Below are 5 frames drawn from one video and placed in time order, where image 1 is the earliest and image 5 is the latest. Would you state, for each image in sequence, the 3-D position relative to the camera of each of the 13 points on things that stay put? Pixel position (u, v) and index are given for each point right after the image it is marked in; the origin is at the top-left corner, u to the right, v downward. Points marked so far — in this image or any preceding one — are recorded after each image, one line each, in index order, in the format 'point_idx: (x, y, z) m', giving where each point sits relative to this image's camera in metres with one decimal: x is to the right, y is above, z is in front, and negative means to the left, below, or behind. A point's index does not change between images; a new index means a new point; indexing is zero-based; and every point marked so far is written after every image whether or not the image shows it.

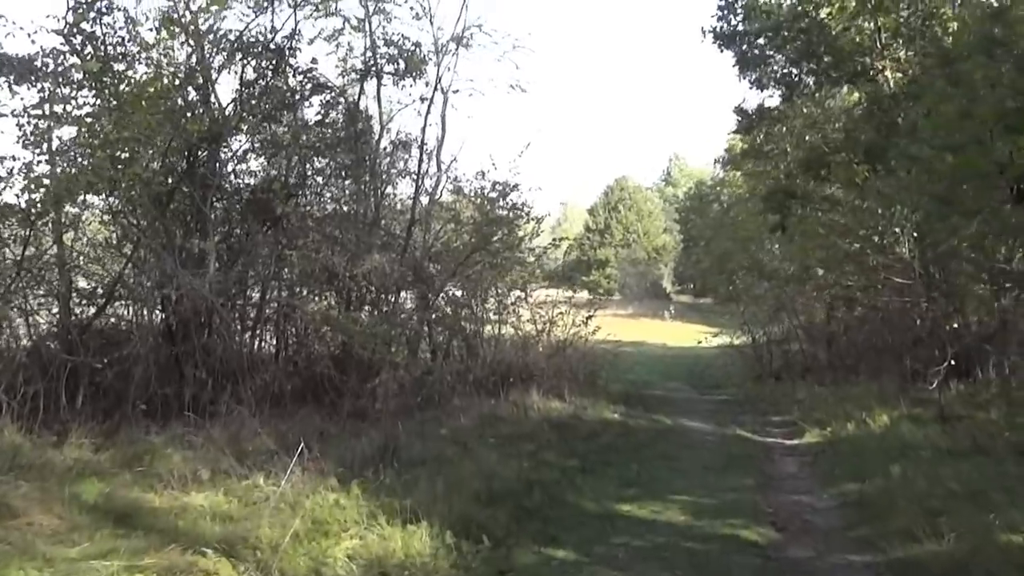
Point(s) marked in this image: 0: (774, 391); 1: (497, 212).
0: (+3.7, -1.5, +19.7) m
1: (-0.2, +0.9, +15.9) m
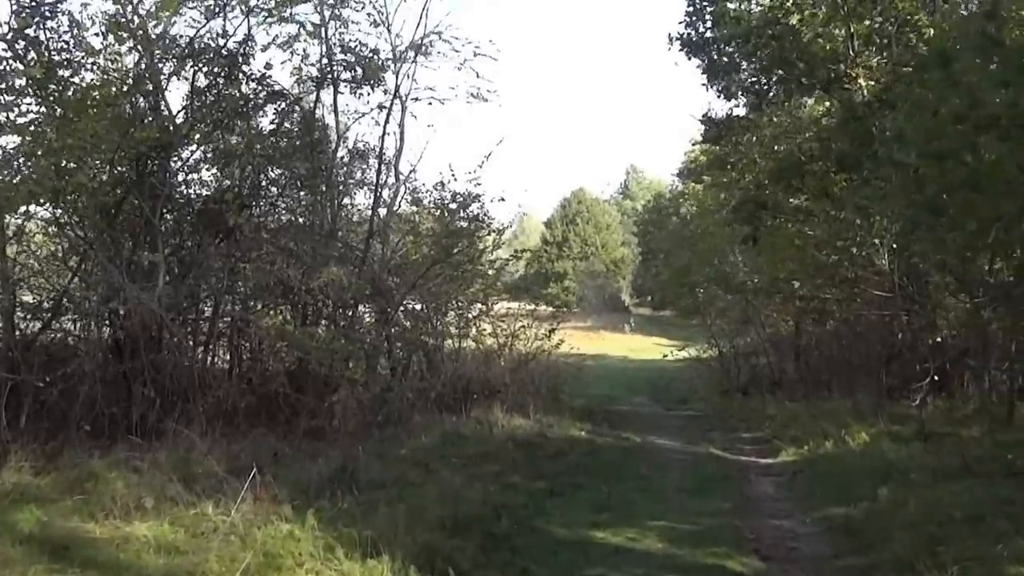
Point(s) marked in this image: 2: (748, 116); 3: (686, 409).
0: (+3.2, -1.6, +19.3) m
1: (-0.6, +0.7, +15.4) m
2: (+3.2, +2.3, +18.5) m
3: (+2.5, -1.7, +19.9) m
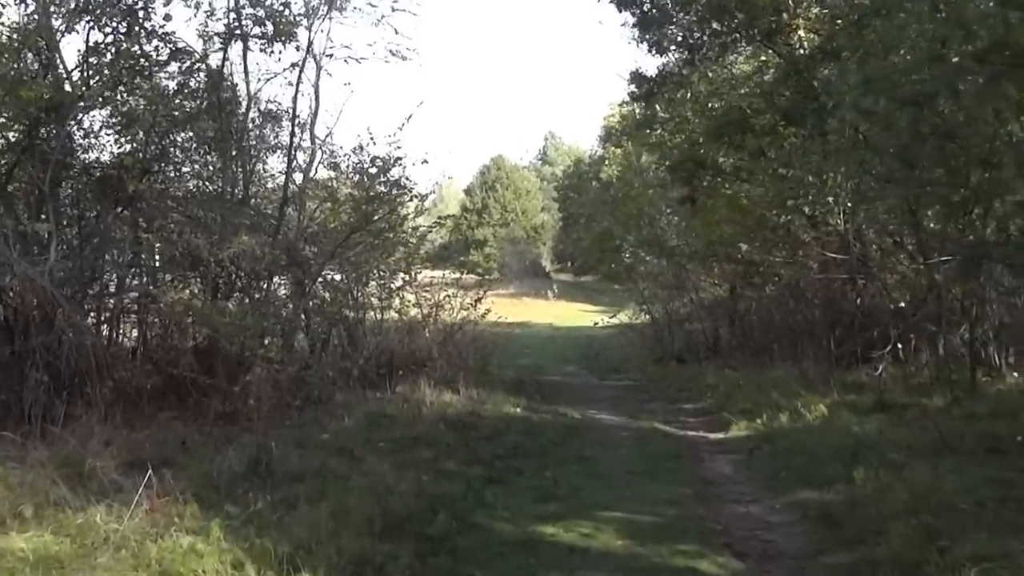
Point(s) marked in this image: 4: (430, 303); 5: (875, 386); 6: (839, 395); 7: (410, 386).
0: (+2.2, -1.2, +18.5) m
1: (-1.4, +1.0, +14.4) m
2: (+2.2, +2.8, +17.6) m
3: (+1.5, -1.3, +19.1) m
4: (-1.0, -0.2, +16.8) m
5: (+3.4, -0.9, +12.9) m
6: (+3.0, -1.0, +12.5) m
7: (-1.1, -1.0, +14.4) m
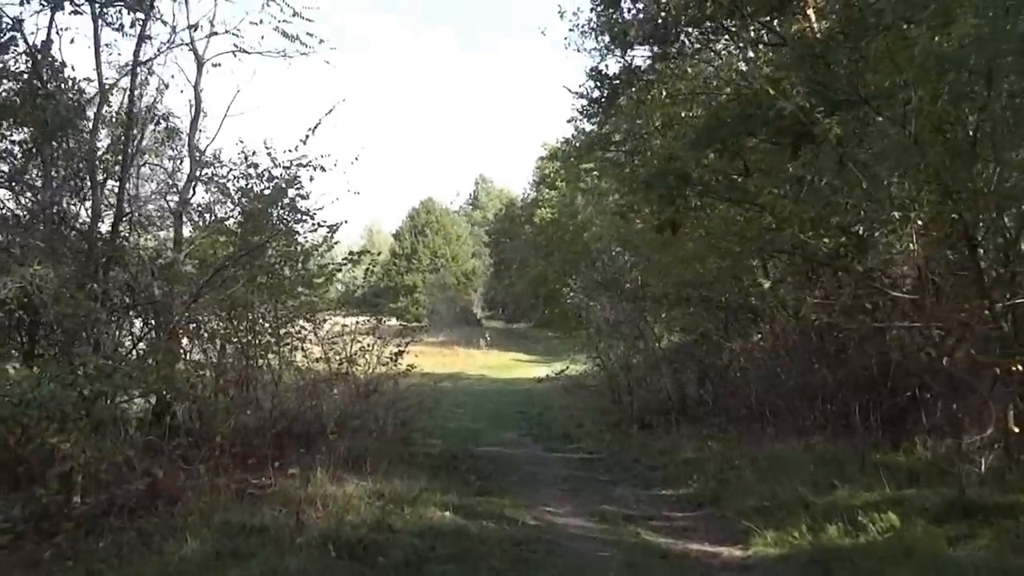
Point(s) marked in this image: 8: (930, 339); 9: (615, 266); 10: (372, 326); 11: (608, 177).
0: (+1.4, -1.7, +15.0) m
1: (-2.0, +0.6, +10.8) m
2: (+1.4, +2.3, +14.2) m
3: (+0.7, -1.8, +15.5) m
4: (-1.7, -0.7, +13.1) m
5: (+2.9, -1.3, +9.5) m
6: (+2.5, -1.3, +9.1) m
7: (-1.6, -1.4, +10.7) m
8: (+3.1, -0.4, +10.1) m
9: (+1.4, +0.3, +18.0) m
10: (-1.4, -0.4, +13.6) m
11: (+1.2, +1.5, +17.8) m
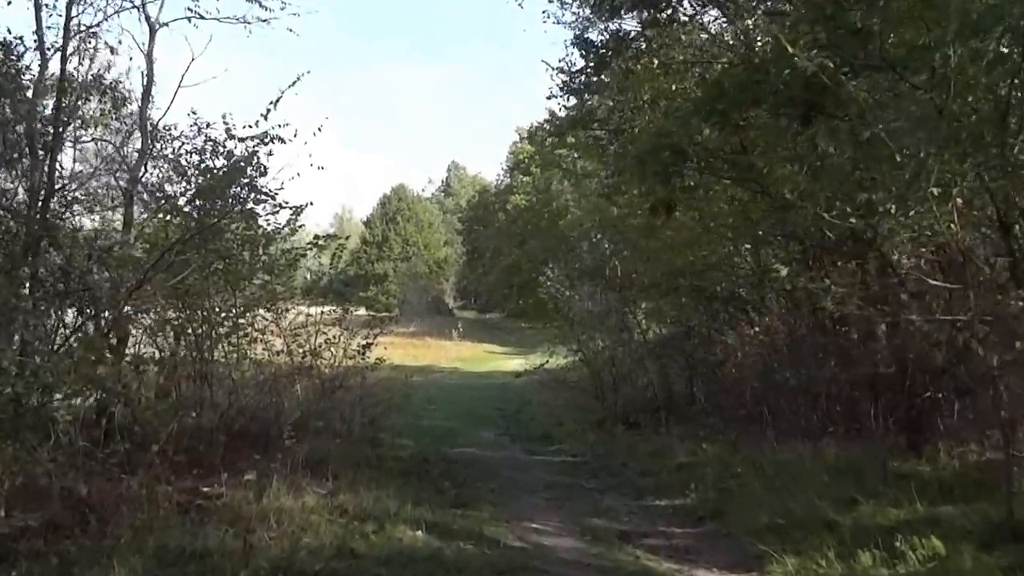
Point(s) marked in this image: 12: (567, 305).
0: (+1.2, -1.6, +13.9) m
1: (-2.1, +0.7, +9.6) m
2: (+1.2, +2.4, +13.1) m
3: (+0.4, -1.7, +14.4) m
4: (-1.9, -0.6, +12.0) m
5: (+2.8, -1.2, +8.4) m
6: (+2.4, -1.3, +8.0) m
7: (-1.8, -1.3, +9.6) m
8: (+2.9, -0.3, +9.1) m
9: (+1.1, +0.4, +17.0) m
10: (-1.6, -0.3, +12.5) m
11: (+0.9, +1.6, +16.7) m
12: (+0.8, -0.2, +18.5) m
